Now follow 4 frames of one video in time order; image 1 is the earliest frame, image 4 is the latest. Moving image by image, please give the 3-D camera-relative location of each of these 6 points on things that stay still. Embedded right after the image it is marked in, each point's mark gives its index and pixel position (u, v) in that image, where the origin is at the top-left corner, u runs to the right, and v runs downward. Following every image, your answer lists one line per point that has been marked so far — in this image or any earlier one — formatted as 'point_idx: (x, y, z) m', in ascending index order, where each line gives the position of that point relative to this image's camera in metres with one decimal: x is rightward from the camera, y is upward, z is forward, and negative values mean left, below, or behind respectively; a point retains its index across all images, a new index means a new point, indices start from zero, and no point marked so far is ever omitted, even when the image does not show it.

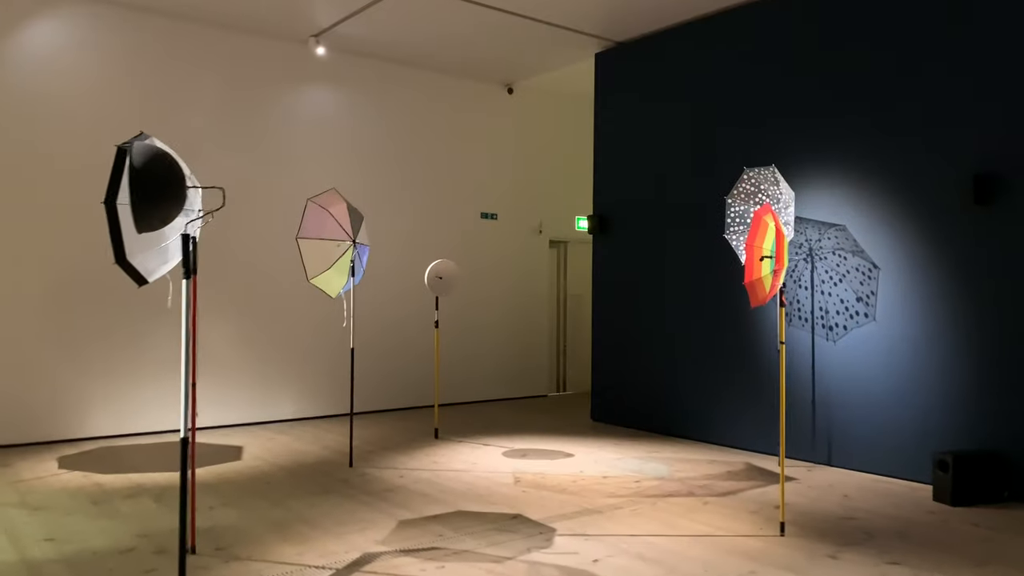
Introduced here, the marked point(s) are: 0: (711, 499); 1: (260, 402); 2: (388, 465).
0: (+1.2, -1.2, +4.7) m
1: (-2.3, -1.0, +7.2) m
2: (-0.9, -1.2, +5.5) m
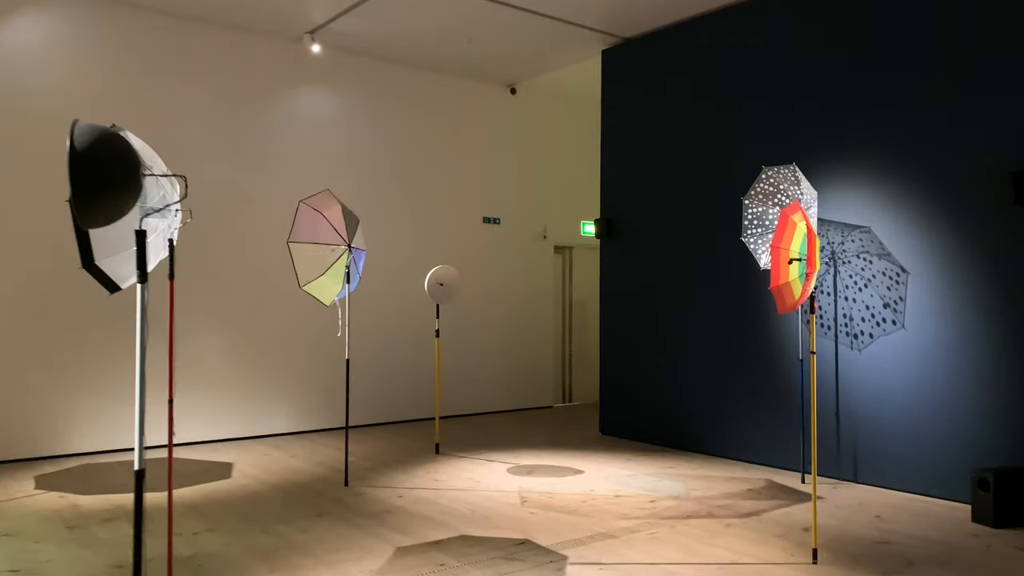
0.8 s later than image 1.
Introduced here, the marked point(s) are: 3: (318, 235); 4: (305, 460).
0: (+1.2, -1.3, +4.3) m
1: (-2.3, -1.1, +6.9) m
2: (-0.8, -1.3, +5.2) m
3: (-1.2, +0.3, +5.1) m
4: (-1.6, -1.3, +6.0) m
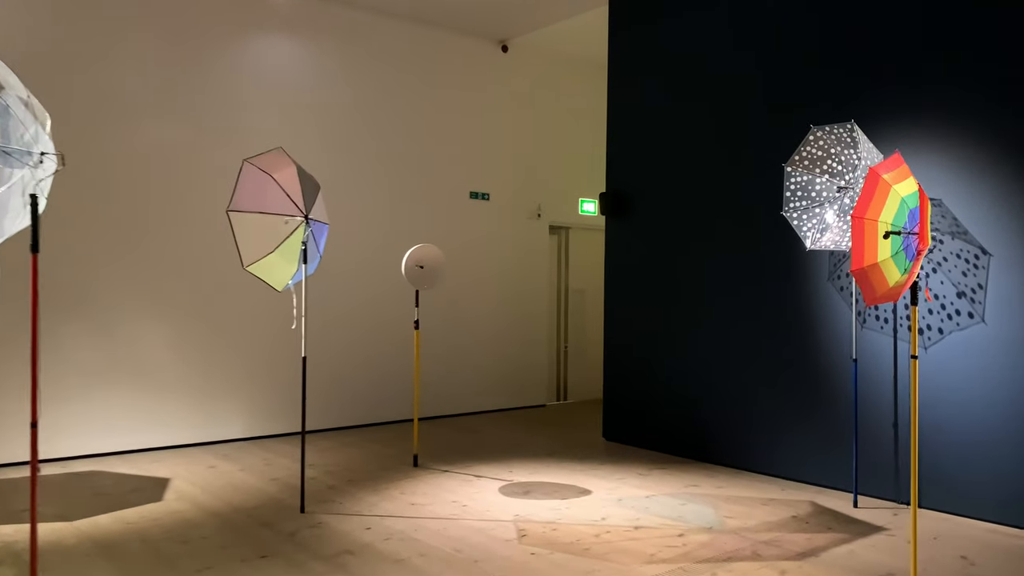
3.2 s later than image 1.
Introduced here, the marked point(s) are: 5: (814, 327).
0: (+1.2, -1.2, +3.4) m
1: (-2.3, -1.0, +5.9) m
2: (-0.9, -1.2, +4.2) m
3: (-1.3, +0.4, +4.1) m
4: (-1.6, -1.2, +5.0) m
5: (+1.8, -0.2, +4.8) m
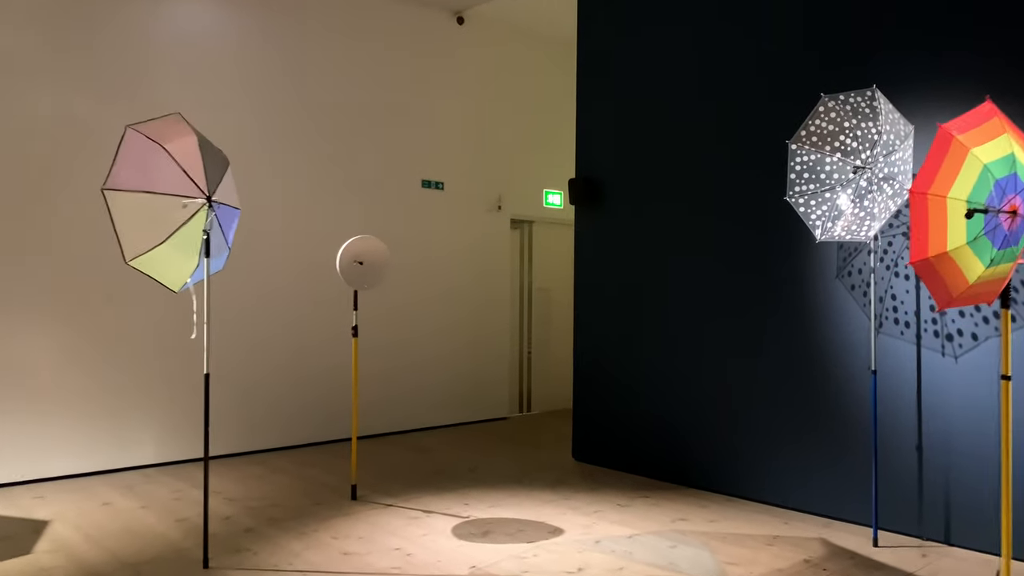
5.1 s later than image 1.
0: (+1.0, -1.2, +2.7) m
1: (-2.6, -1.0, +5.0) m
2: (-1.1, -1.2, +3.4) m
3: (-1.4, +0.4, +3.2) m
4: (-1.8, -1.2, +4.1) m
5: (+1.6, -0.2, +4.1) m
